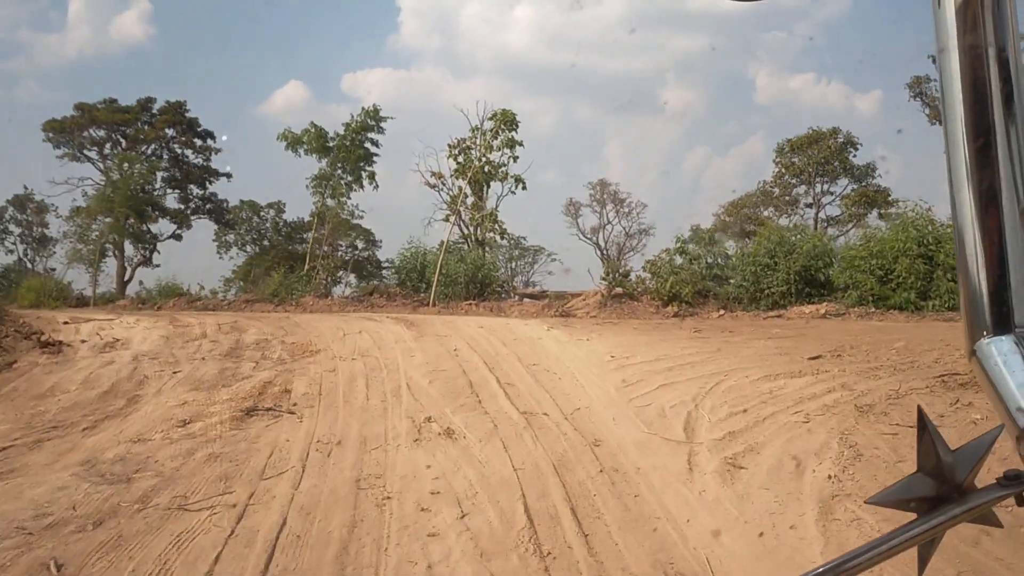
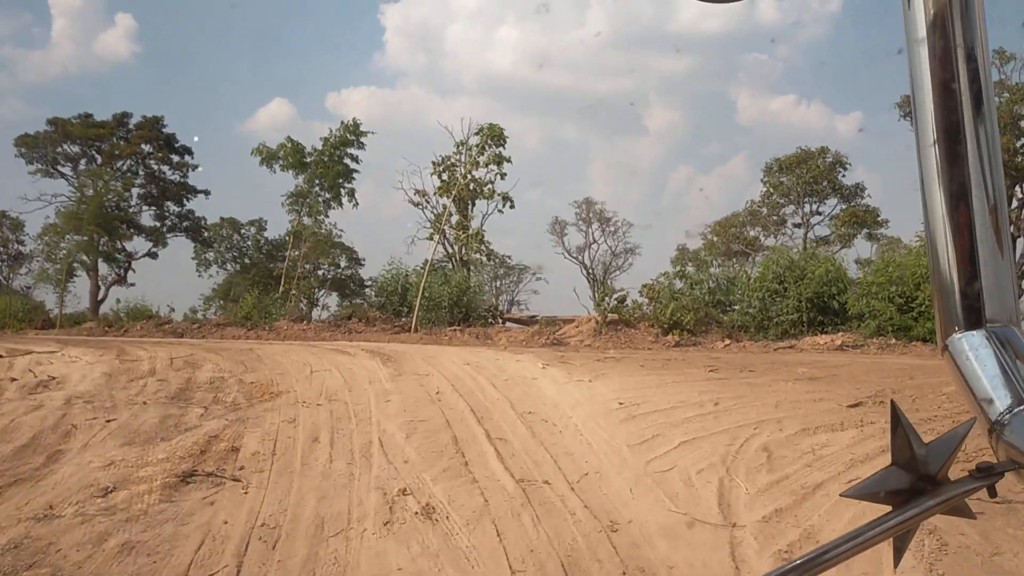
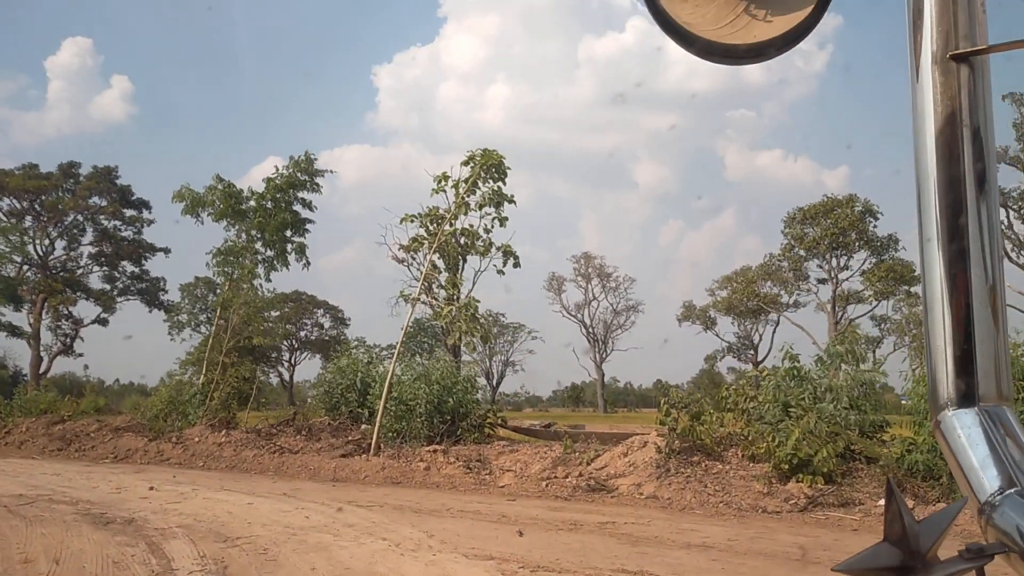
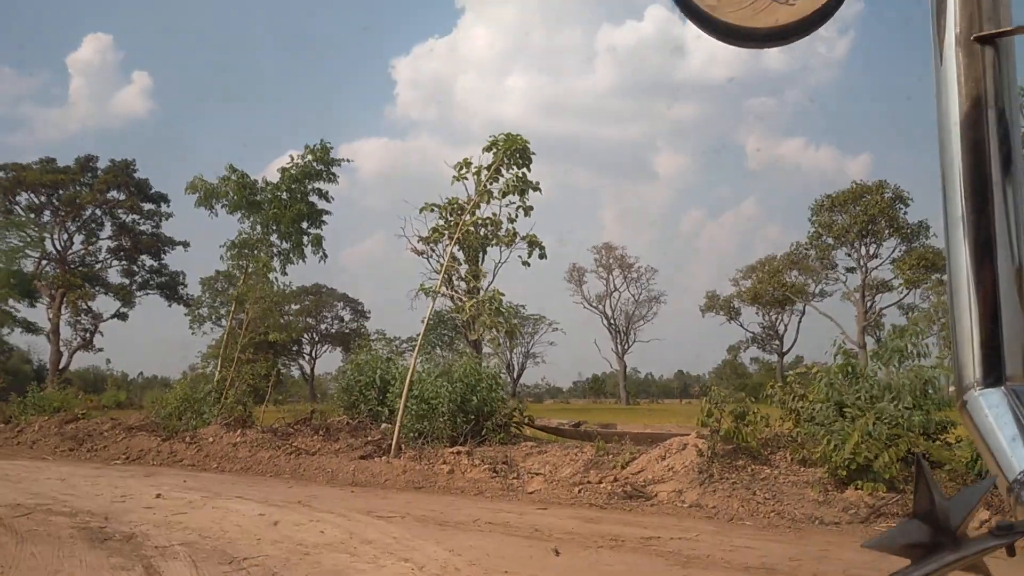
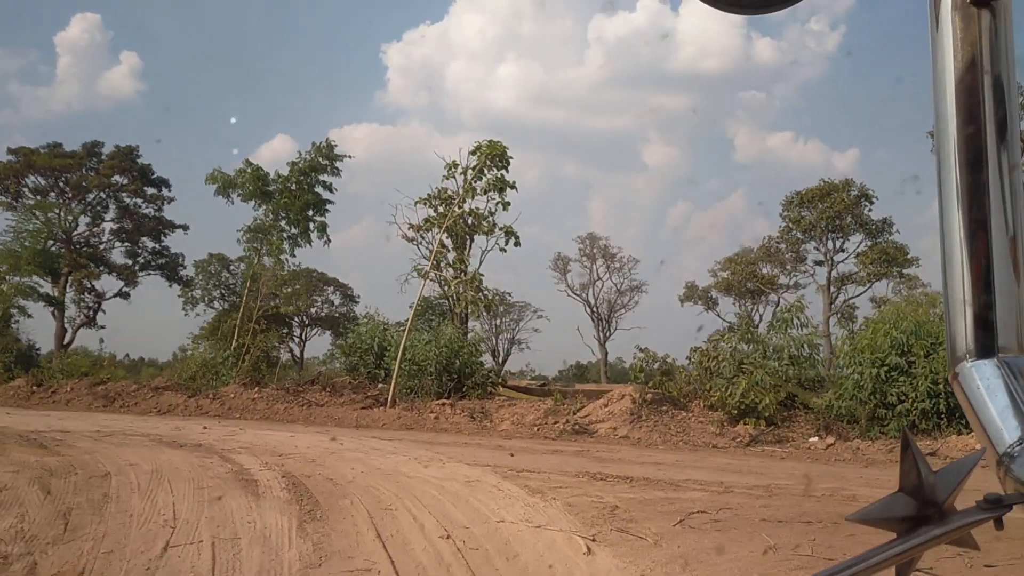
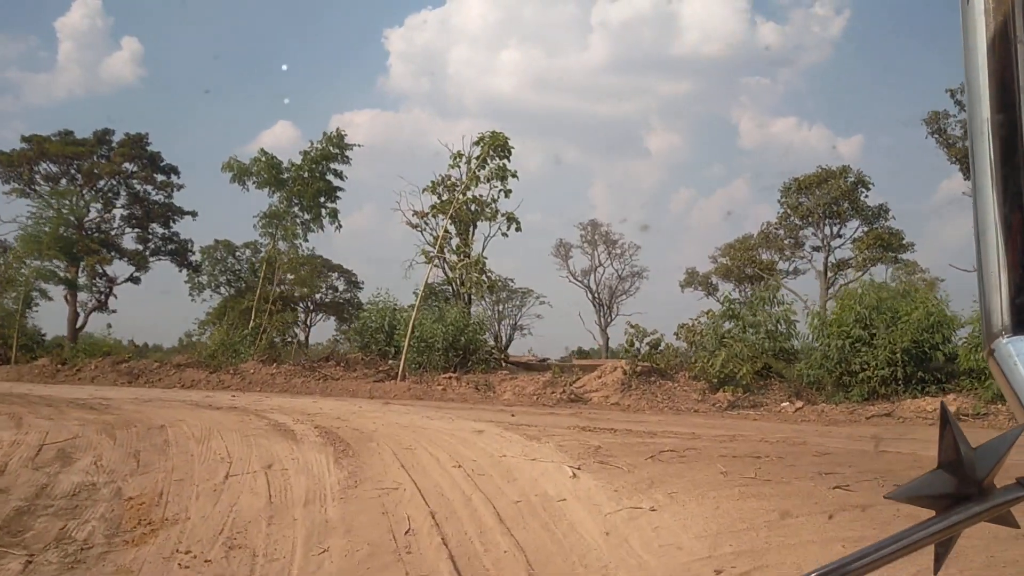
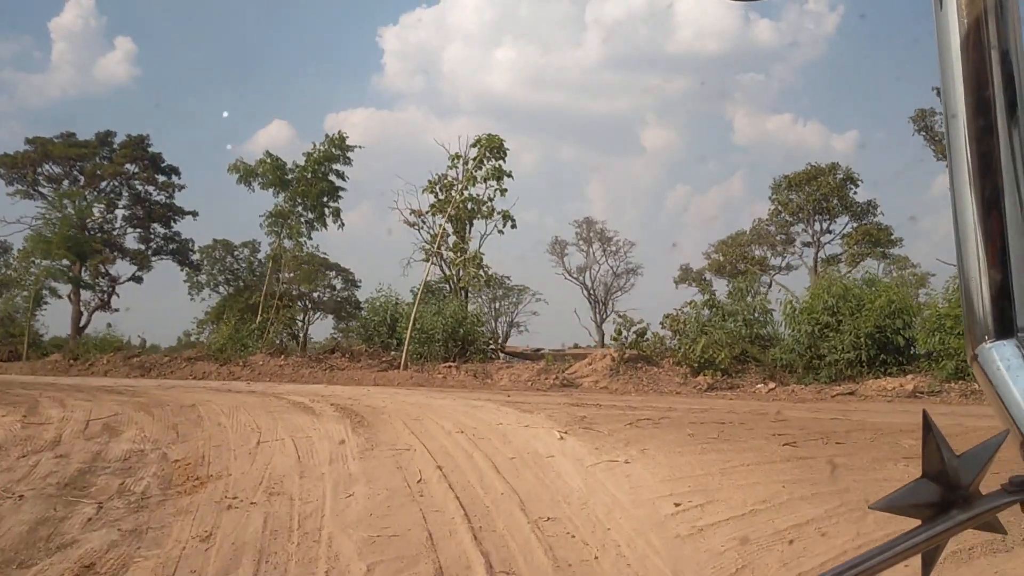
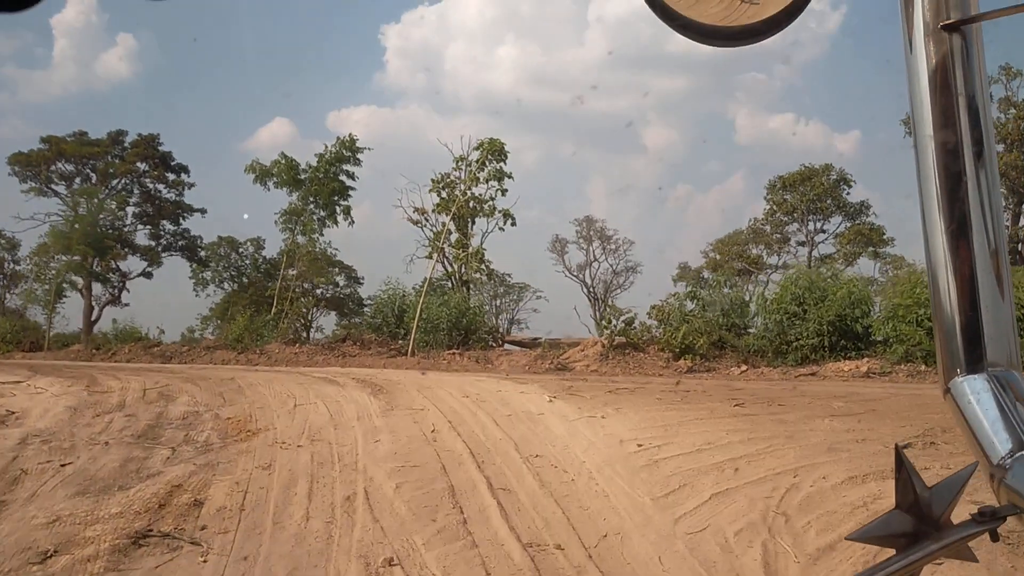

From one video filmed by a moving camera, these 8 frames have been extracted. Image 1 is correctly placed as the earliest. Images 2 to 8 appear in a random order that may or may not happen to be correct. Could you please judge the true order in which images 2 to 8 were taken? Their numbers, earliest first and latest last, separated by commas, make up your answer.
2, 8, 7, 6, 5, 3, 4
